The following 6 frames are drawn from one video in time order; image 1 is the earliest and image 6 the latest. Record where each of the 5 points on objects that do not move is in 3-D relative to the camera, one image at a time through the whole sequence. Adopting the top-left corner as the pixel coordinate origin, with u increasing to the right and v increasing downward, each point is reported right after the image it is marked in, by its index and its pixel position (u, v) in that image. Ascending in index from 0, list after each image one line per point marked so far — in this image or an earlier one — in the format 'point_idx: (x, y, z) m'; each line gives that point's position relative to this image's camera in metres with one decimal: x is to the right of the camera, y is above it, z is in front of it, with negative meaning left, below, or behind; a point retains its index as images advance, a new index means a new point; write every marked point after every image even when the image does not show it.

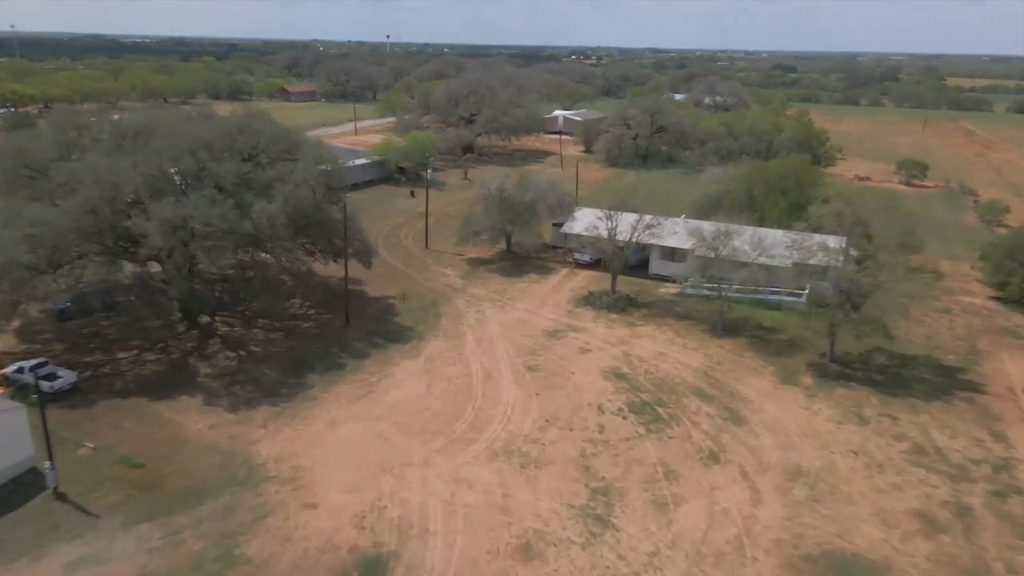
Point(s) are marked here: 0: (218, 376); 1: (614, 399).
0: (-7.9, -2.4, +20.0) m
1: (+2.7, -2.9, +19.6) m
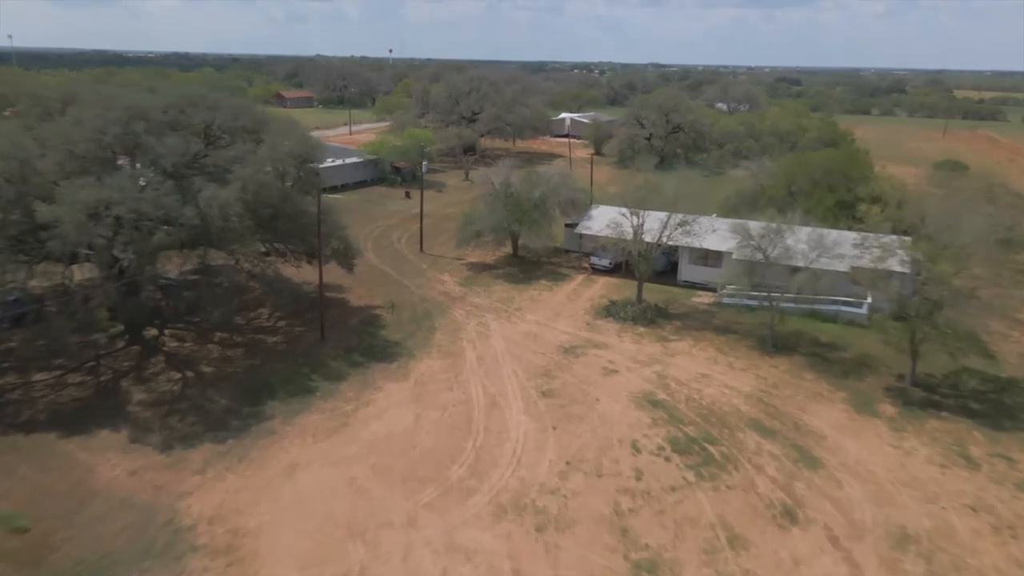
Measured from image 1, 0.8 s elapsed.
0: (-7.7, -2.5, +15.9) m
1: (+2.9, -3.1, +15.5) m
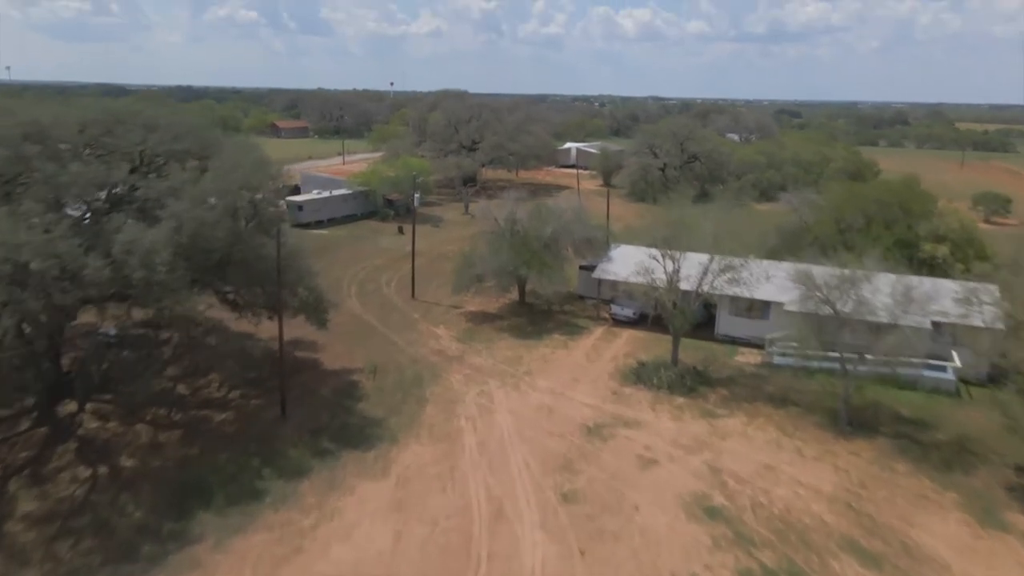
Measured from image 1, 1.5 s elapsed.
0: (-7.5, -3.7, +11.8) m
1: (+3.1, -4.3, +11.4) m
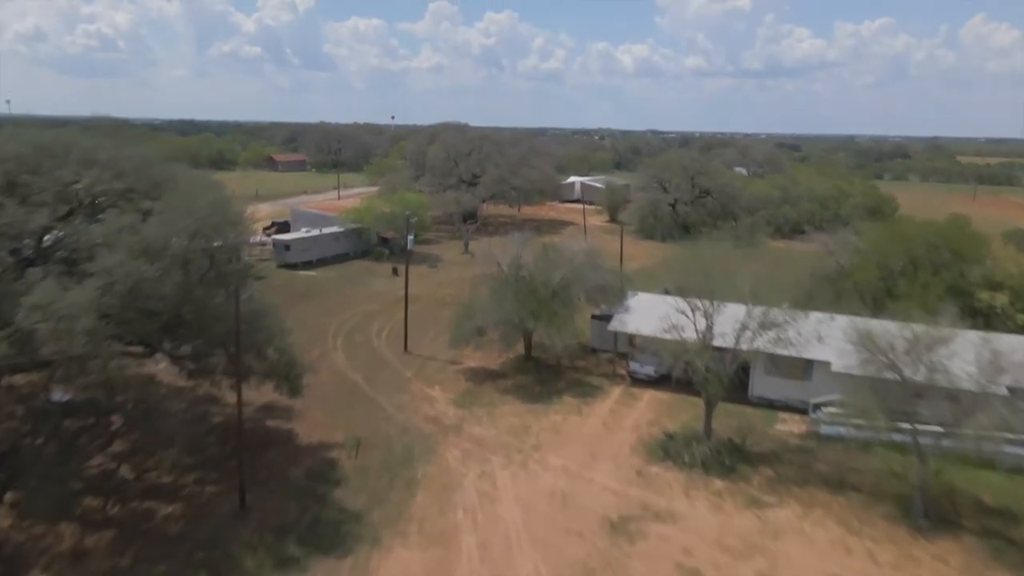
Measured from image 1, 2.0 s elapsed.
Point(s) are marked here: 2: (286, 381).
0: (-7.3, -4.7, +9.1) m
1: (+3.3, -5.2, +8.6) m
2: (-4.6, -1.9, +15.0) m
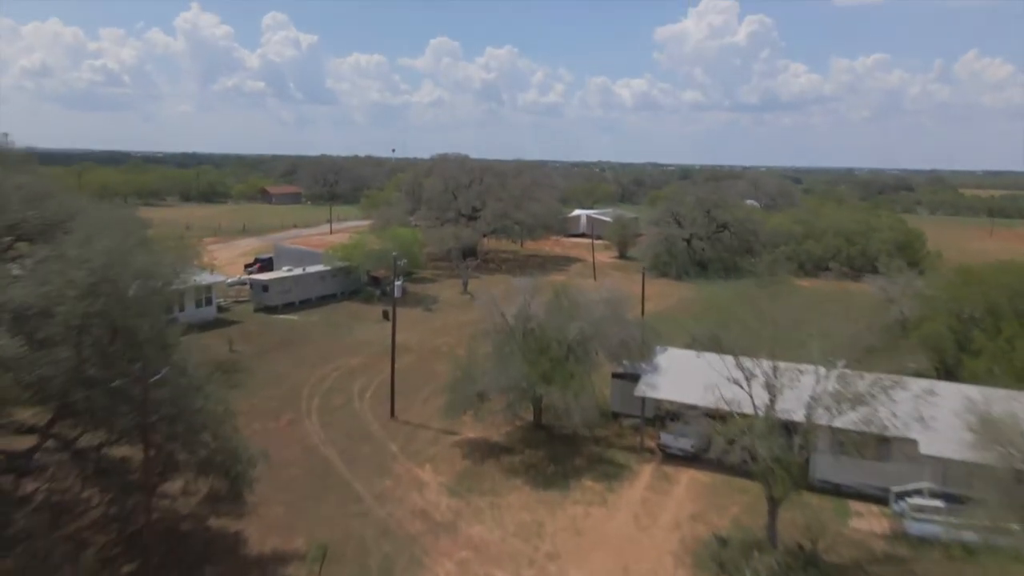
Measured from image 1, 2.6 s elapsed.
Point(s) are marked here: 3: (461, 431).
0: (-7.2, -5.5, +5.5) m
1: (+3.4, -6.0, +5.0) m
2: (-4.4, -2.9, +11.6) m
3: (-1.2, -3.4, +17.5) m
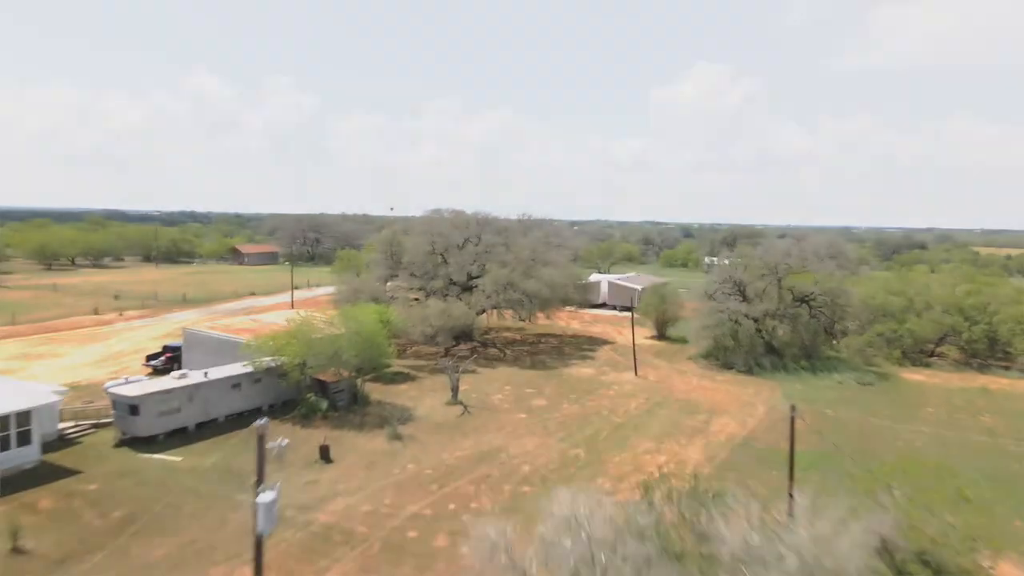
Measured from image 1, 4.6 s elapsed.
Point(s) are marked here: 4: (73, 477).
0: (-6.7, -6.6, -5.7) m
1: (+3.9, -7.1, -6.2) m
2: (-4.0, -4.5, +0.6) m
3: (-0.8, -5.4, +6.4) m
4: (-9.5, -4.1, +16.1) m
